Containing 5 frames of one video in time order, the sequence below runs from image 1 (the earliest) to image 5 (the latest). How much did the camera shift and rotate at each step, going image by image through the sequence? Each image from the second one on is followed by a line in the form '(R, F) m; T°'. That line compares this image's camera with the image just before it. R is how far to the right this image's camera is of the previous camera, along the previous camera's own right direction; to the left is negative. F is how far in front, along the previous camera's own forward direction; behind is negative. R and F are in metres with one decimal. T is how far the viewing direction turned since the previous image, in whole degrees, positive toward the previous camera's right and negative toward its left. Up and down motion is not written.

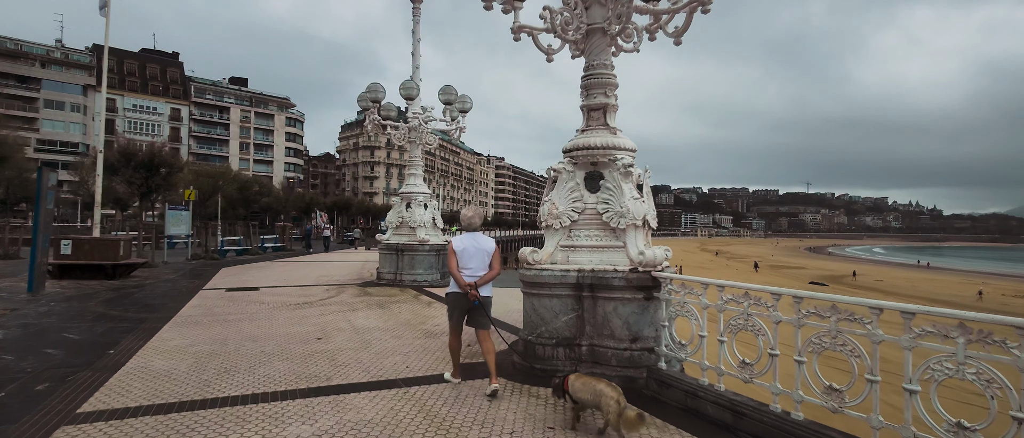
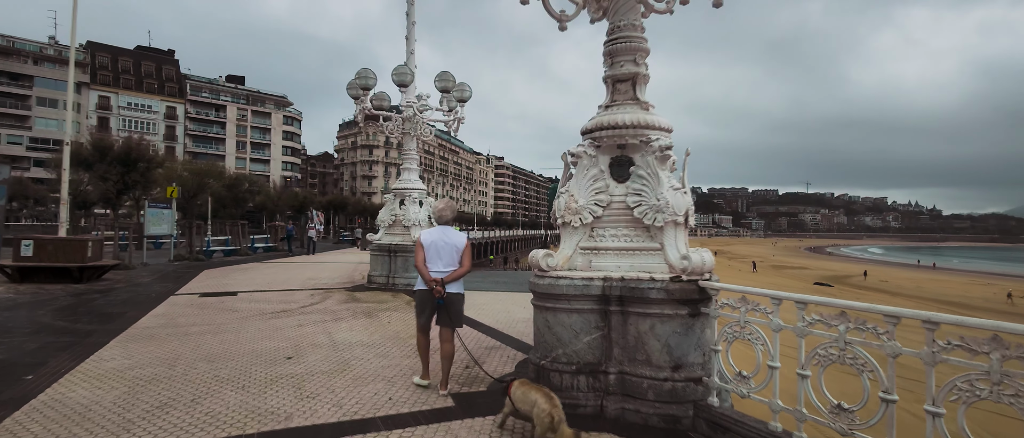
(-0.1, +0.9) m; 0°
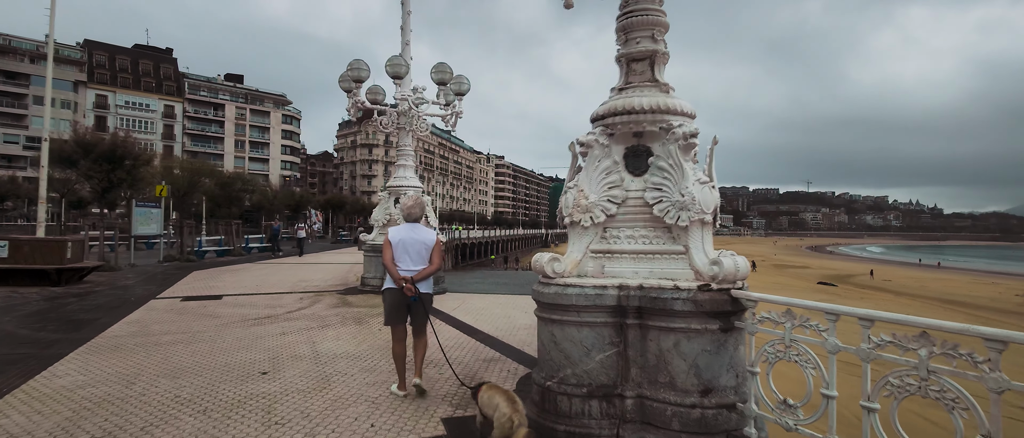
(0.0, +0.5) m; 0°
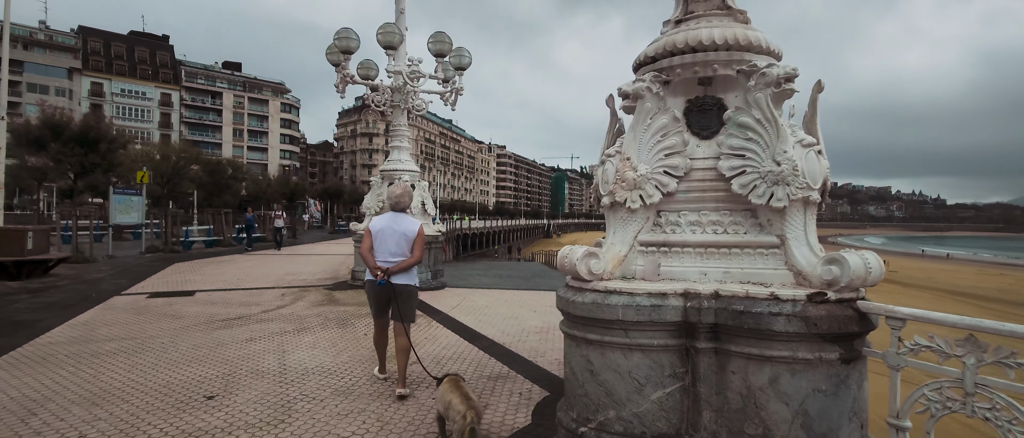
(-0.1, +1.0) m; 0°
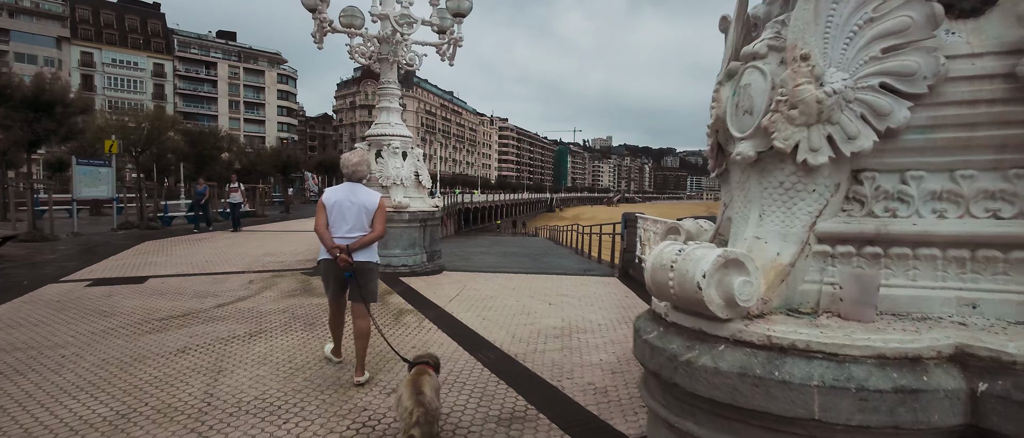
(-0.1, +1.3) m; 0°
